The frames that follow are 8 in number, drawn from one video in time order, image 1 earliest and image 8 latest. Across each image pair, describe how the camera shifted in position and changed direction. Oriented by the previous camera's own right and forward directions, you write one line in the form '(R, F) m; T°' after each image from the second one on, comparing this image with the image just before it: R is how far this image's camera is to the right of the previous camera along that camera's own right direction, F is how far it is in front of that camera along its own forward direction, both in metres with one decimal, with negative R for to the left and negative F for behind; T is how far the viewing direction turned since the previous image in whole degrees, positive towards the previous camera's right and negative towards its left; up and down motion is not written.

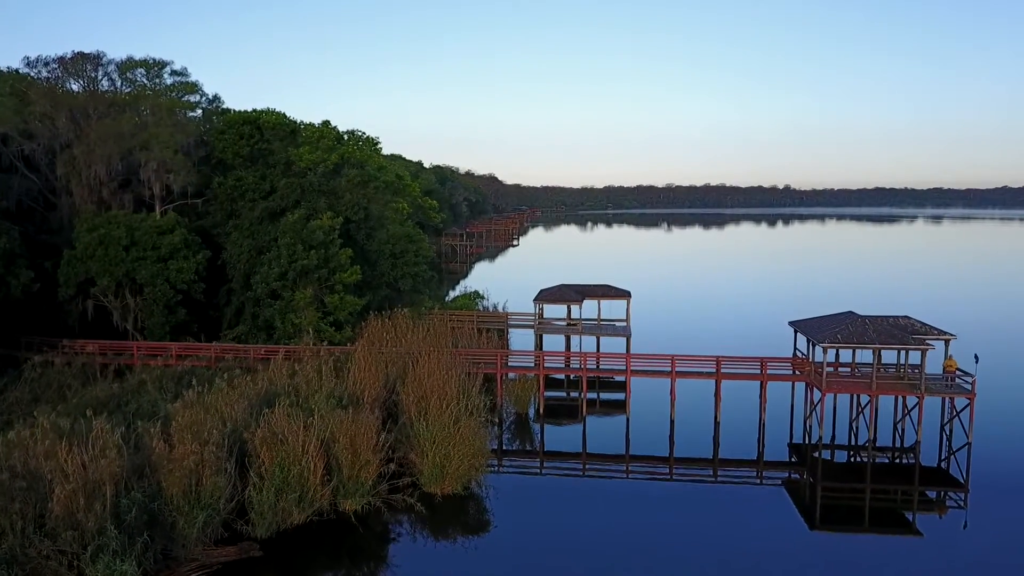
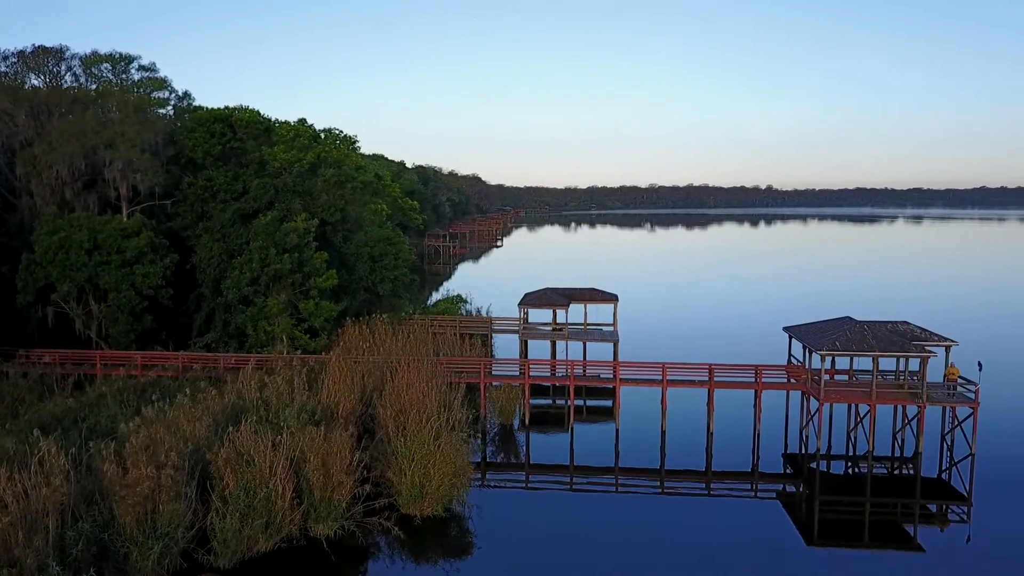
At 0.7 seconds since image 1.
(0.0, +1.0) m; +1°
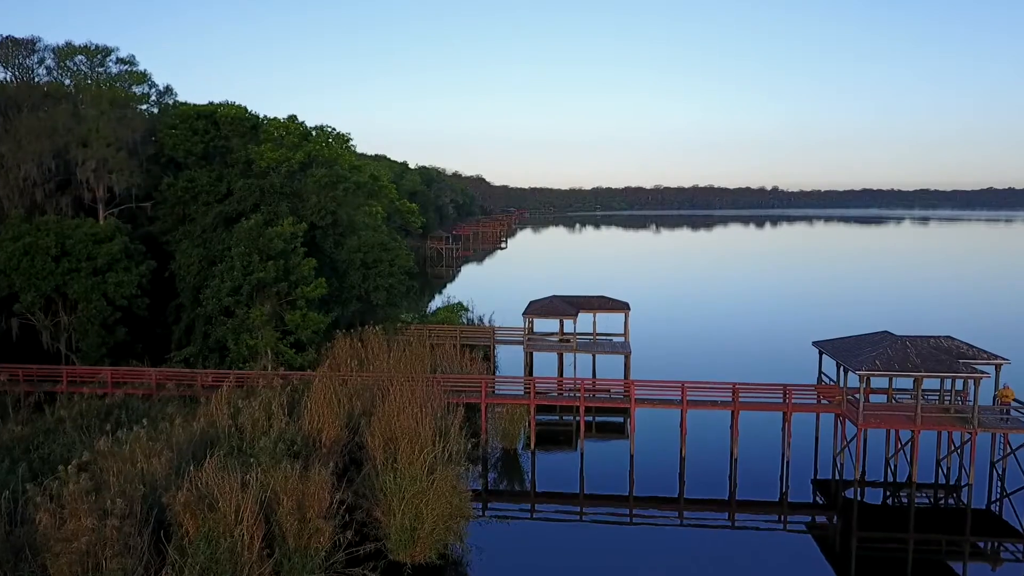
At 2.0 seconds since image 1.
(0.0, +1.8) m; 0°
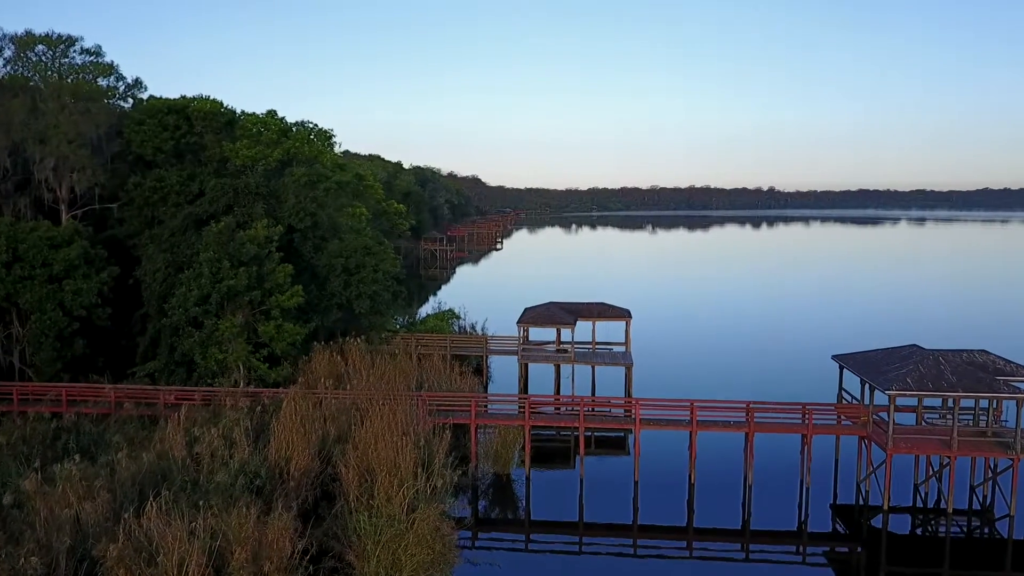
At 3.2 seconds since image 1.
(+0.1, +1.6) m; 0°
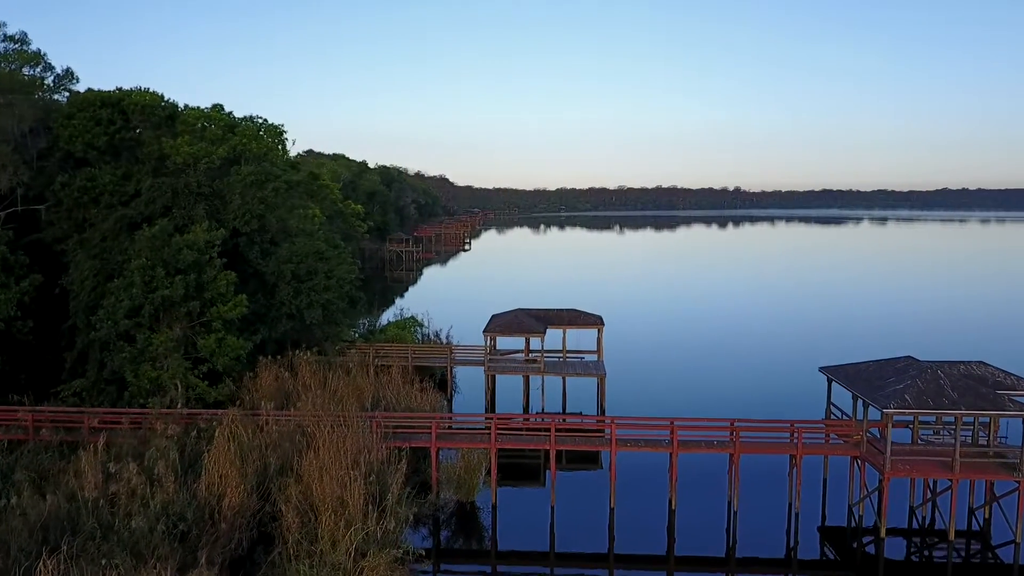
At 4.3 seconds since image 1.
(+0.1, +1.5) m; +2°
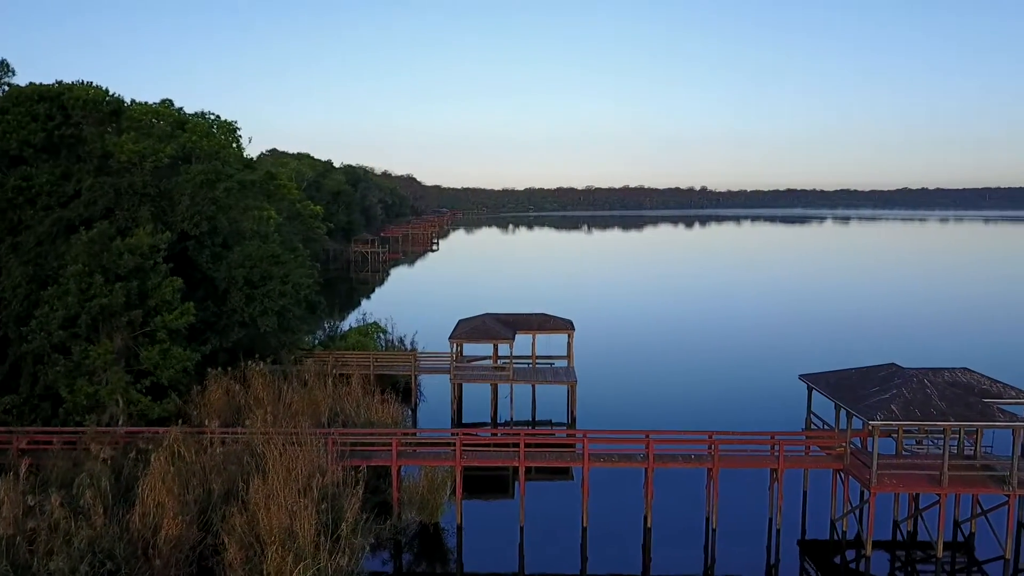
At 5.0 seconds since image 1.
(+0.1, +0.9) m; +2°
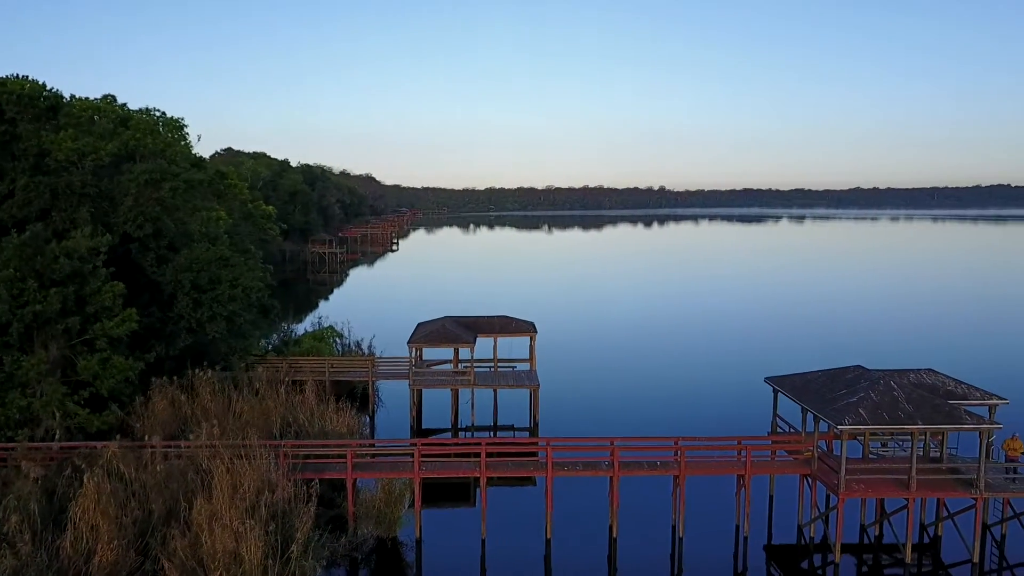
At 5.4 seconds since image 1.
(0.0, +0.5) m; +3°
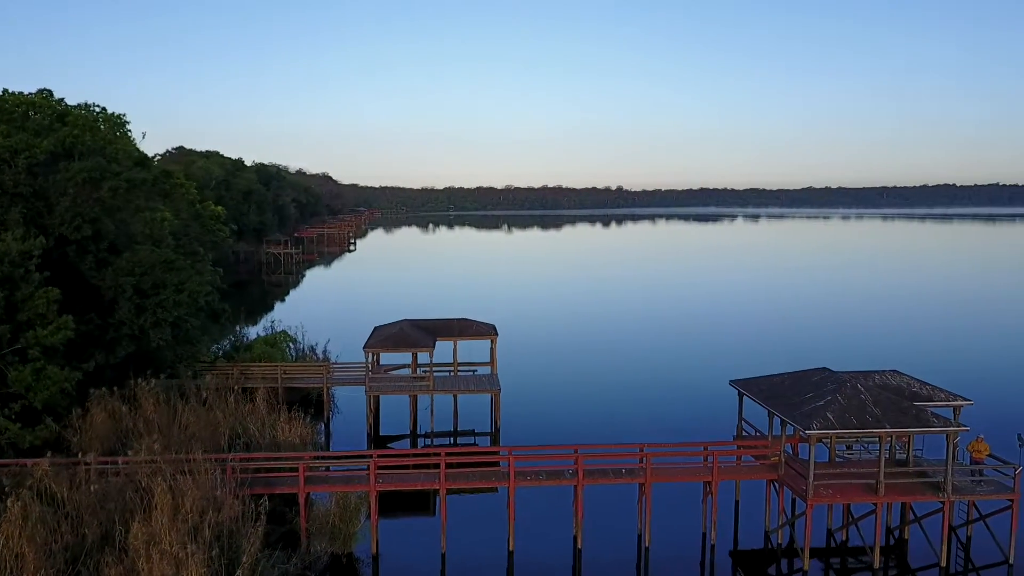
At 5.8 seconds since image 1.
(0.0, +0.5) m; +3°
